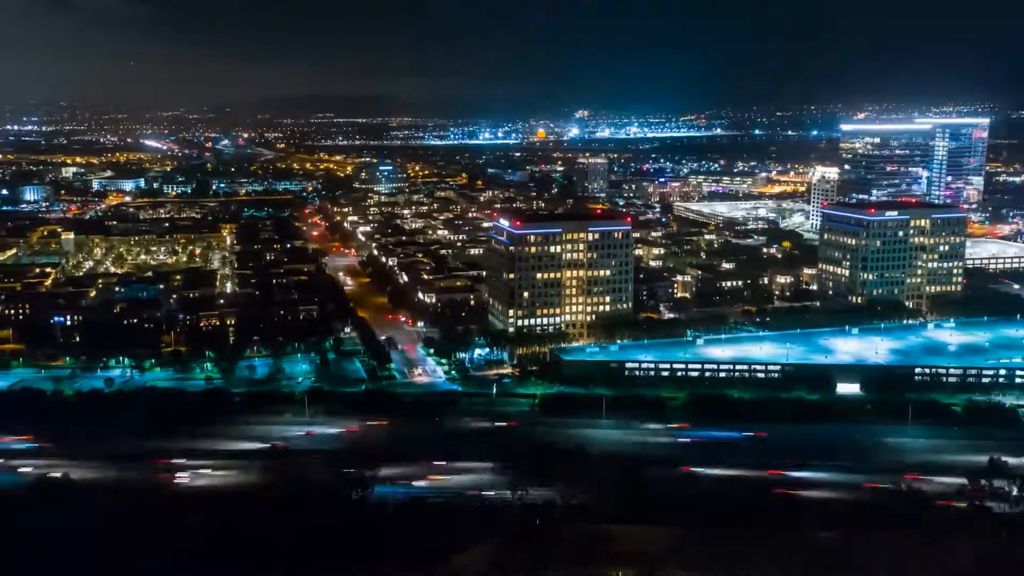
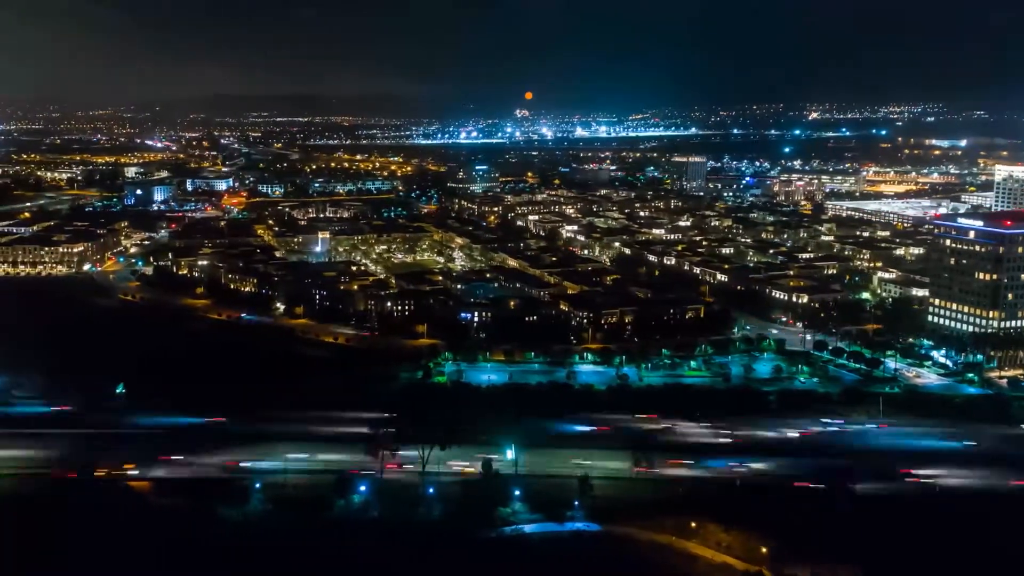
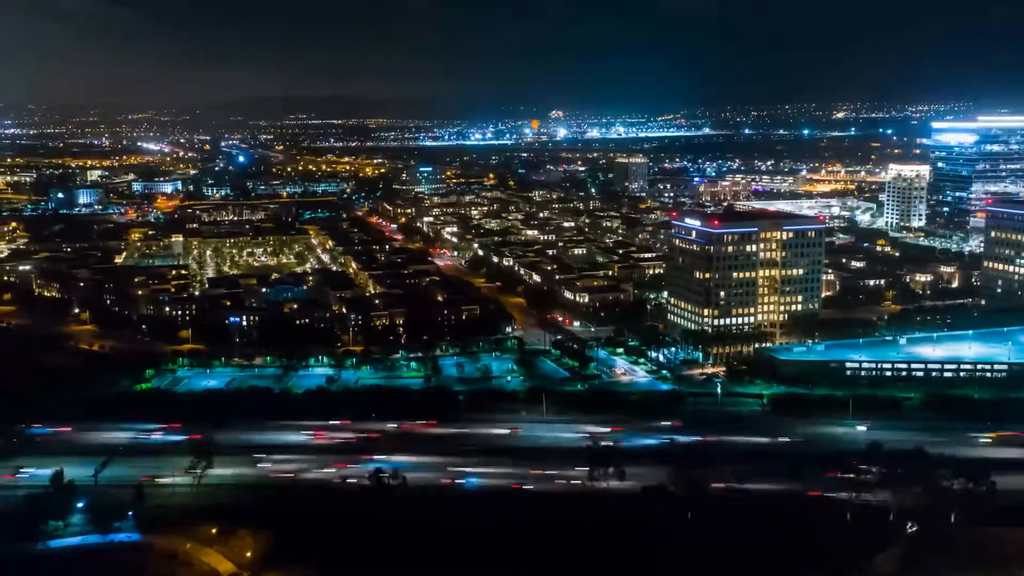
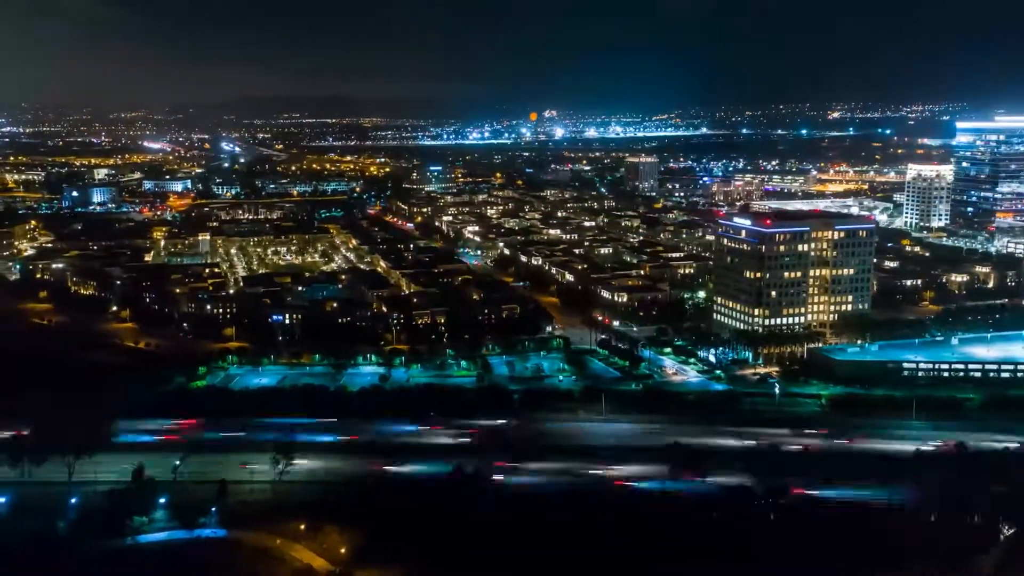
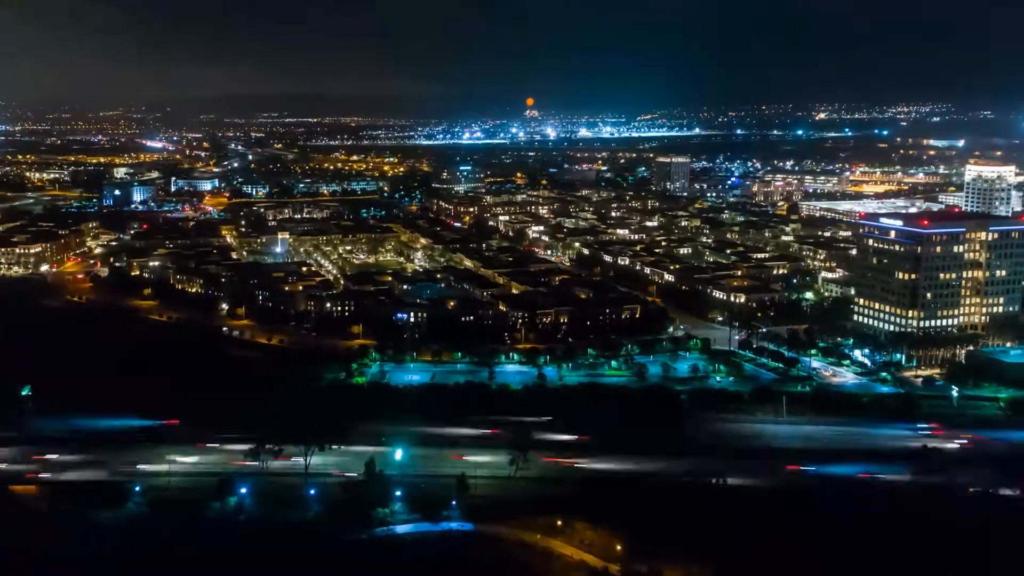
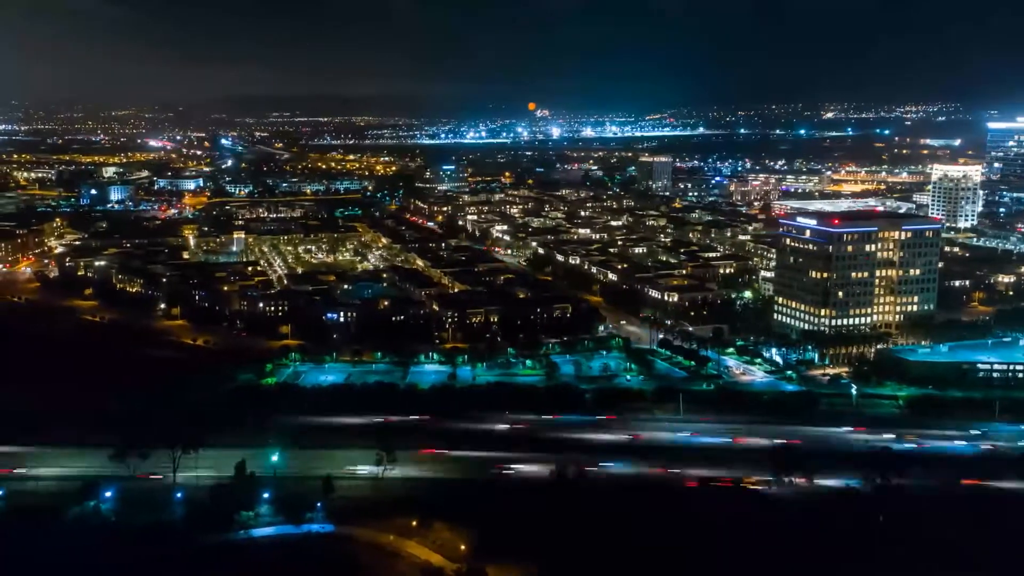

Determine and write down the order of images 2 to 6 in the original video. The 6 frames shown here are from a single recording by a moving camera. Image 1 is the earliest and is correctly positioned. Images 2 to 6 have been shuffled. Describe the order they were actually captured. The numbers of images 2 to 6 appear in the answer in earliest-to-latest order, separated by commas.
3, 4, 6, 5, 2
